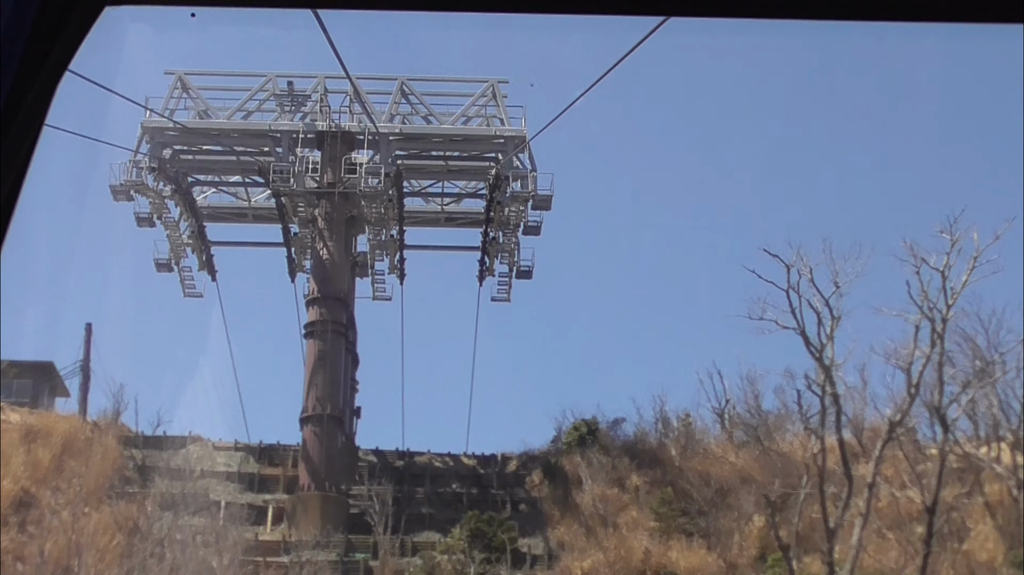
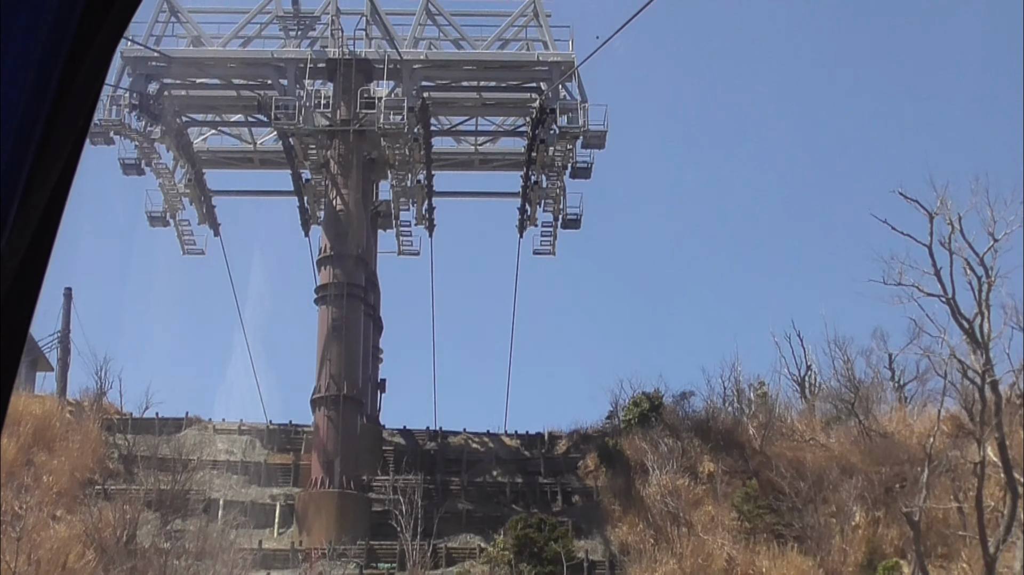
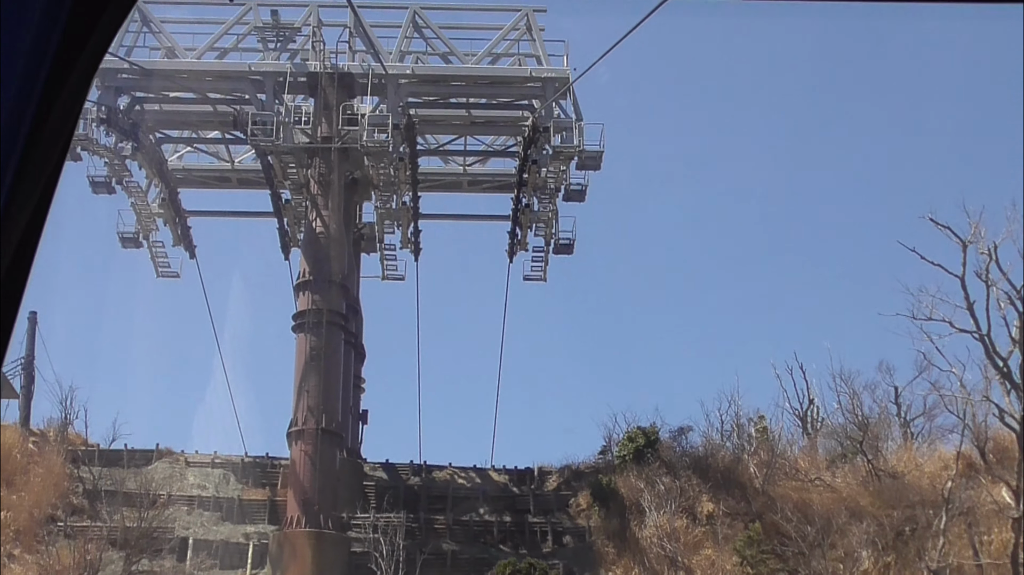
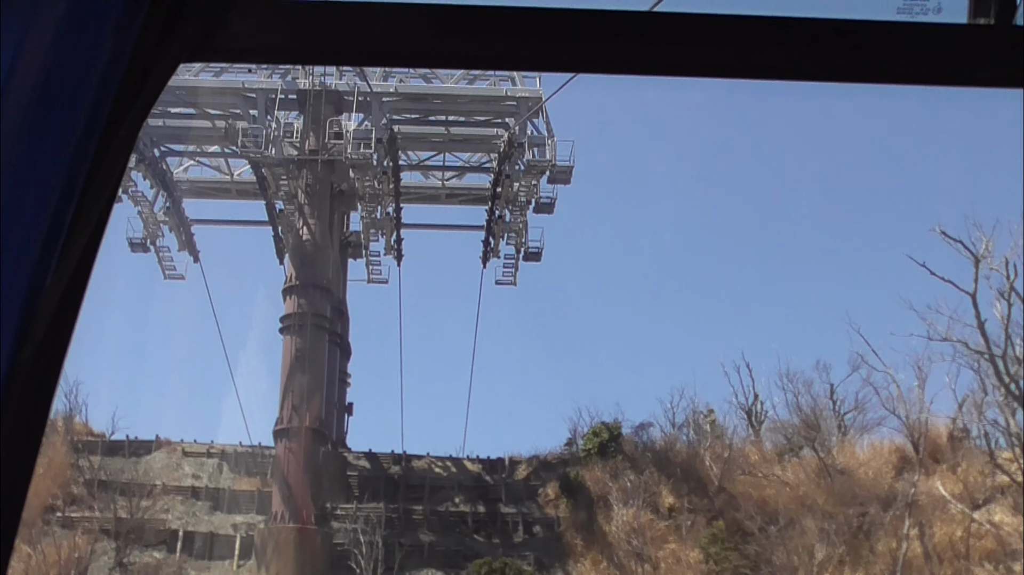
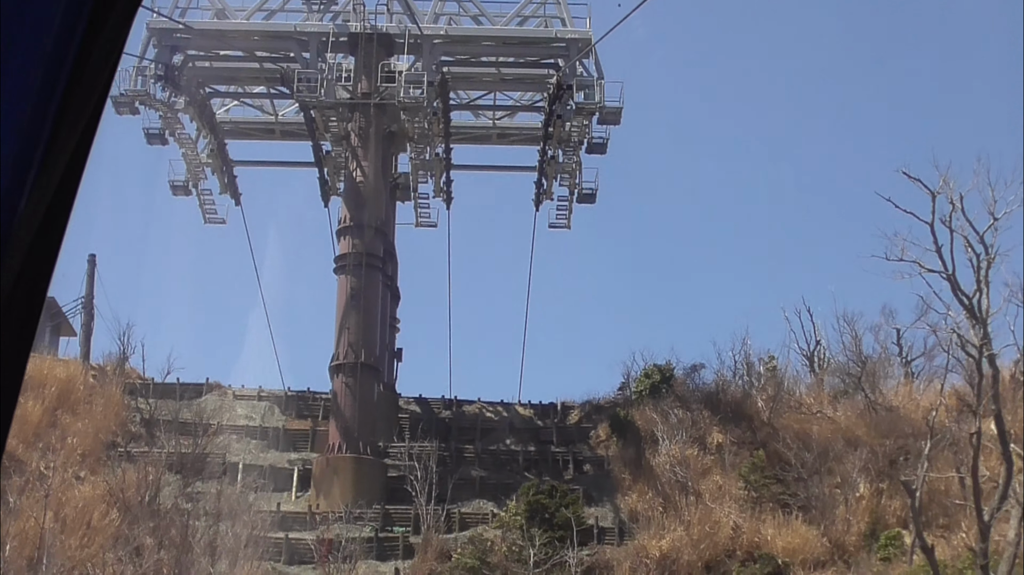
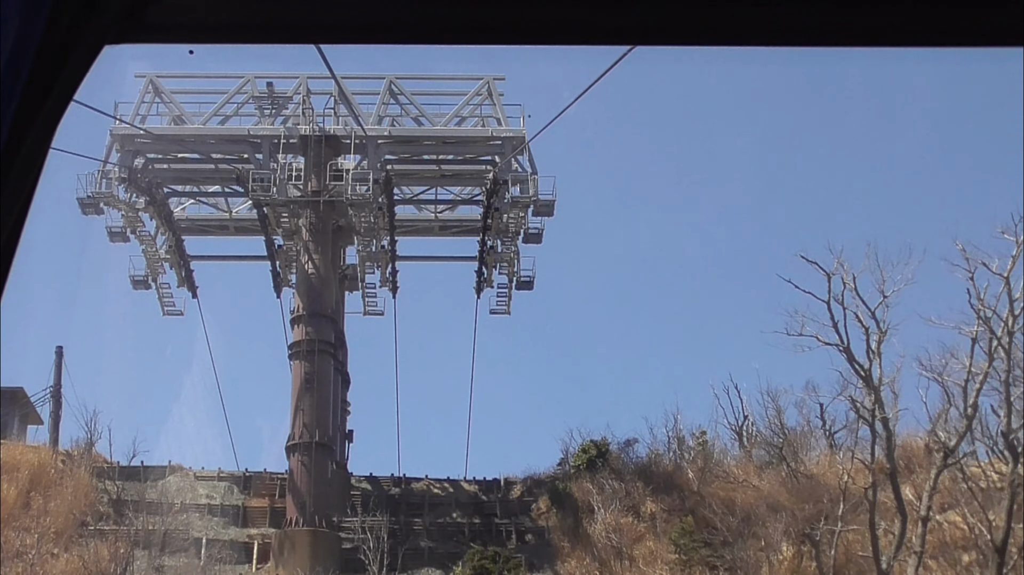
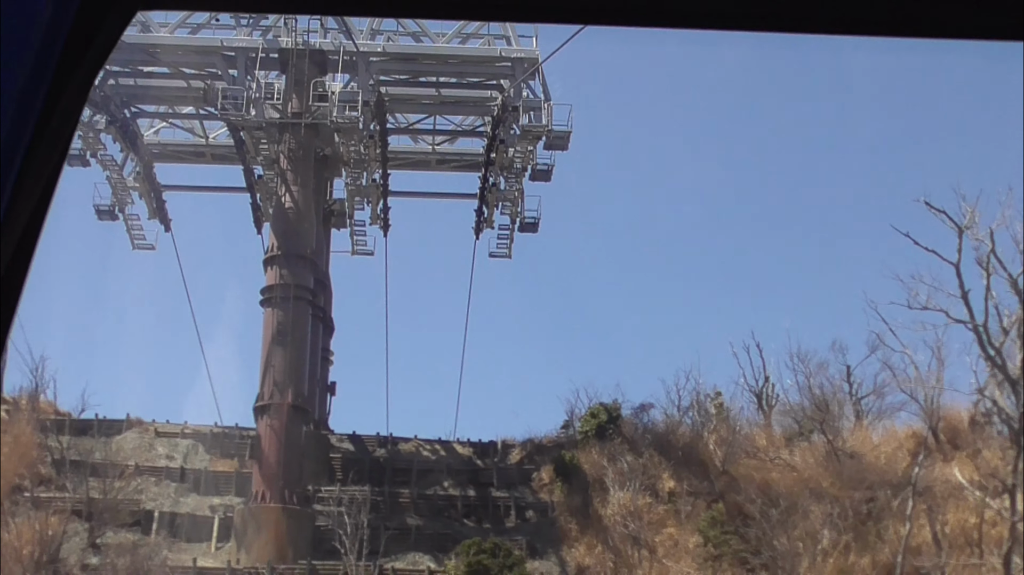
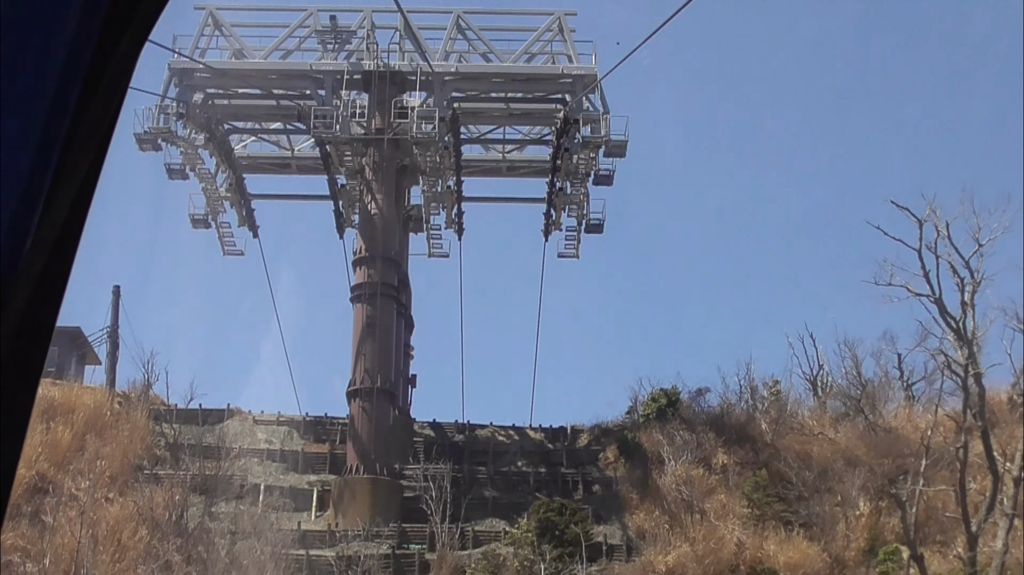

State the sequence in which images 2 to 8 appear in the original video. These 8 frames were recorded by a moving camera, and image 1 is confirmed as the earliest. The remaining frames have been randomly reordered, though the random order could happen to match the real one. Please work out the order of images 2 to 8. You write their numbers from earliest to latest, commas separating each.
6, 8, 5, 2, 3, 7, 4
